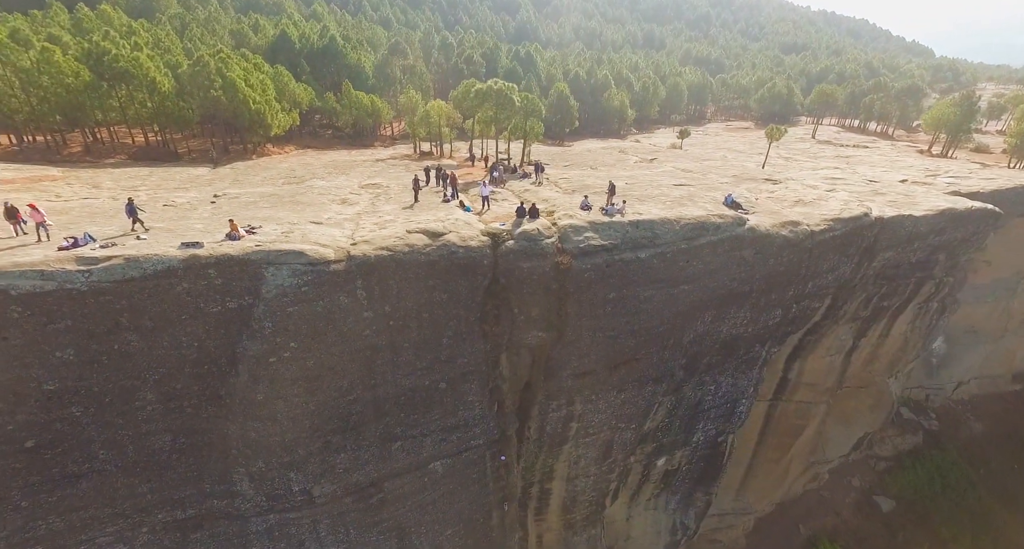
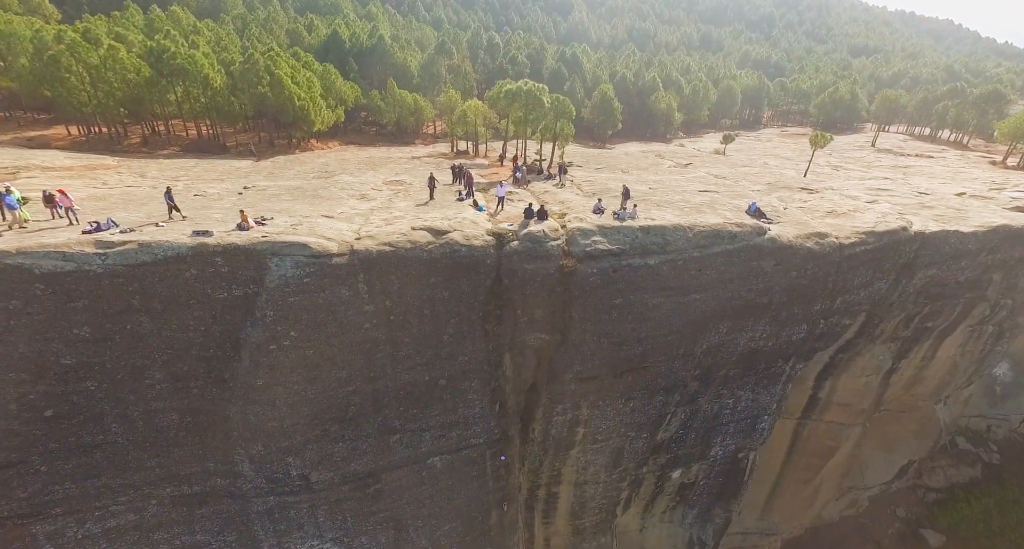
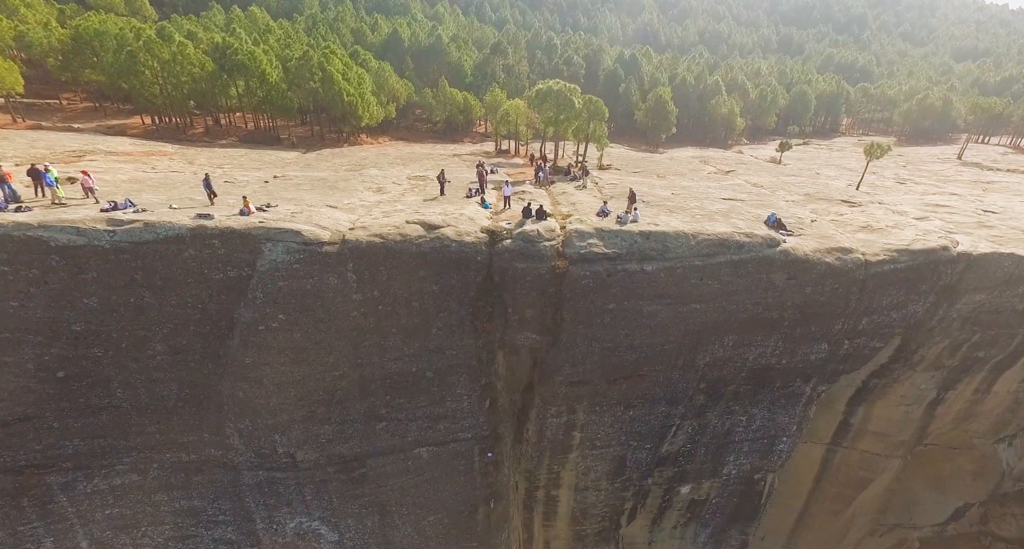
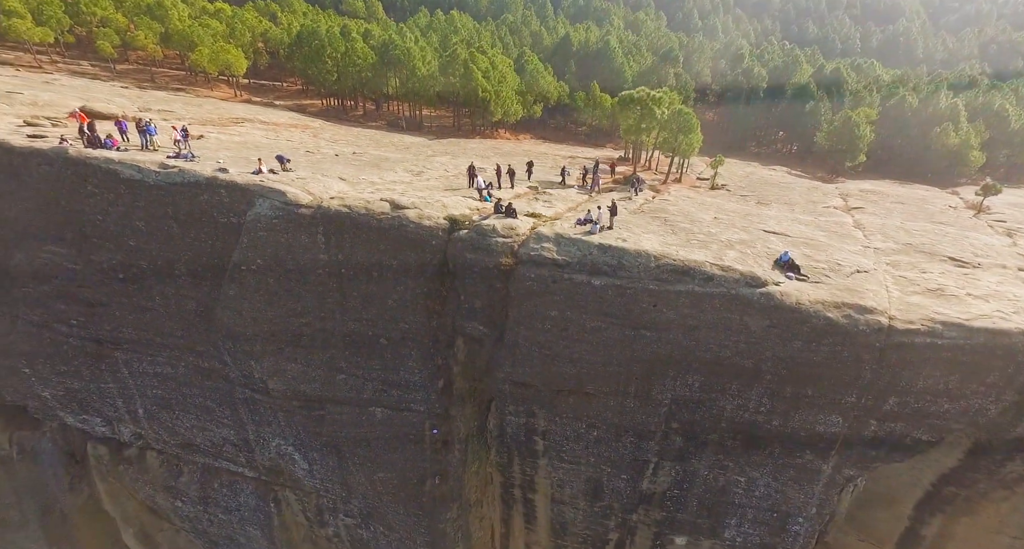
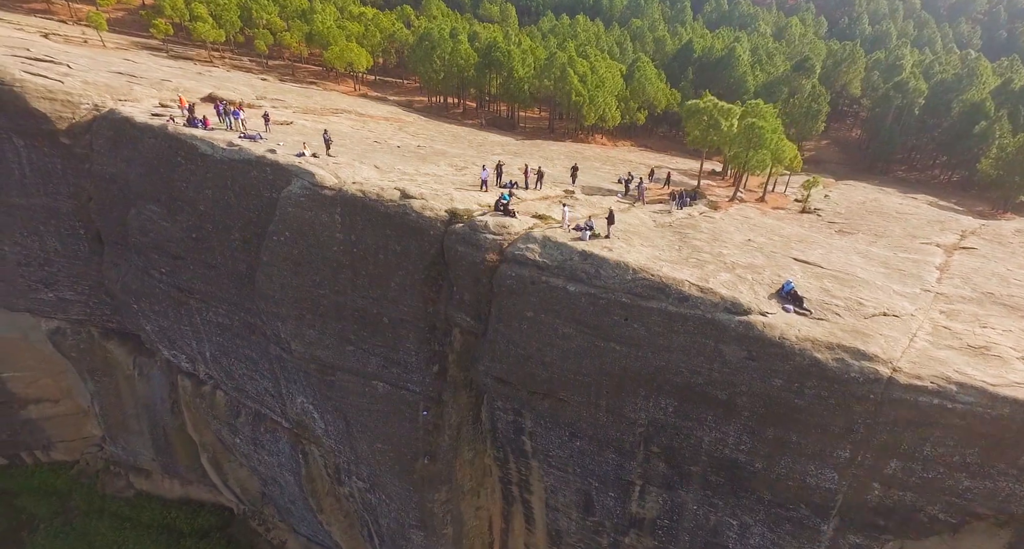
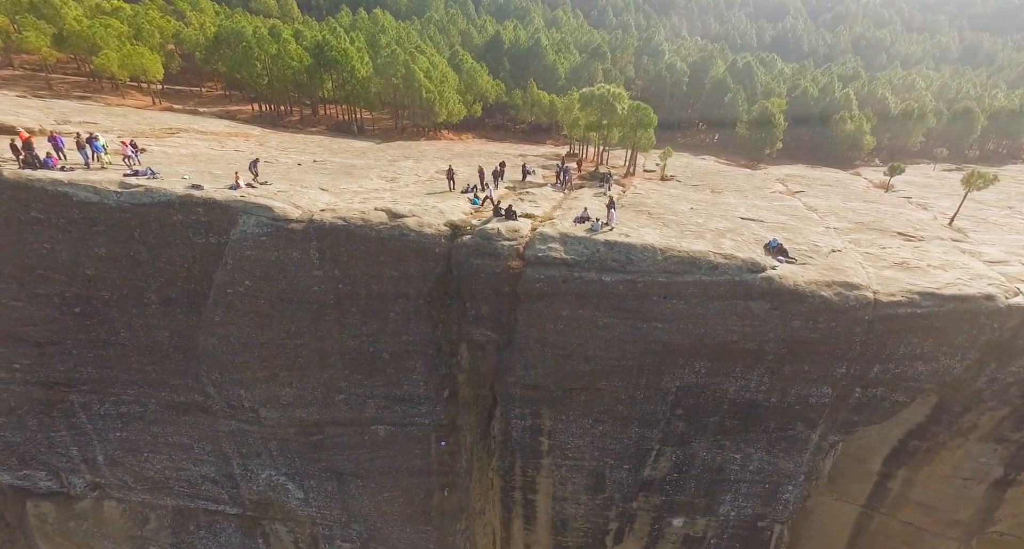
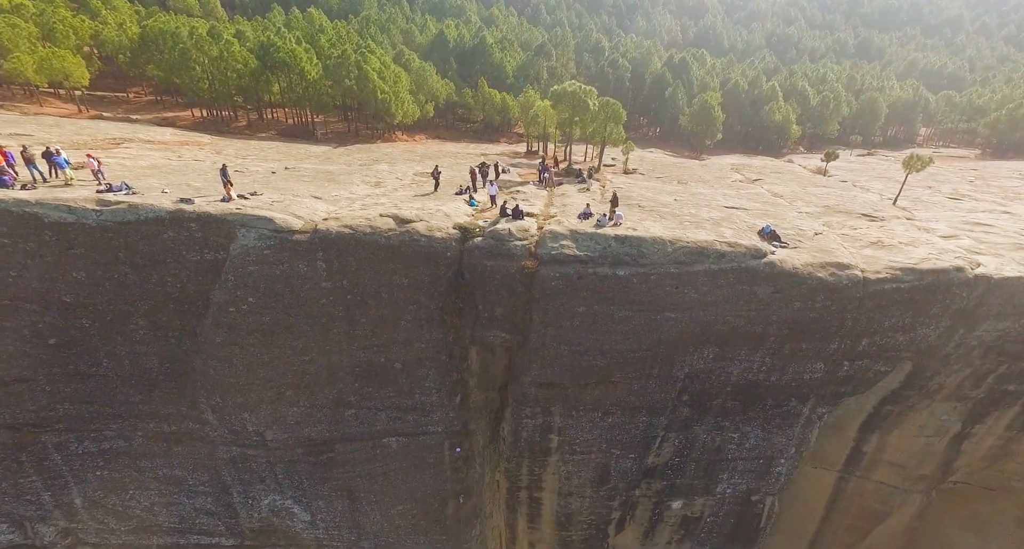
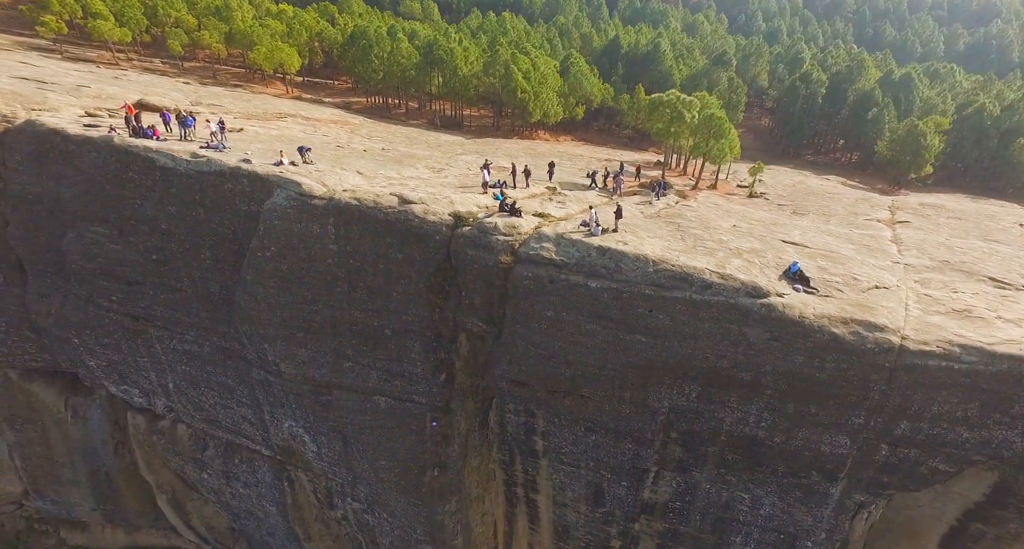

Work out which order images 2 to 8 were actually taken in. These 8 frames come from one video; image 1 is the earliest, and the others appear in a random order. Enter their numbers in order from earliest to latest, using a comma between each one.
2, 3, 7, 6, 4, 8, 5
